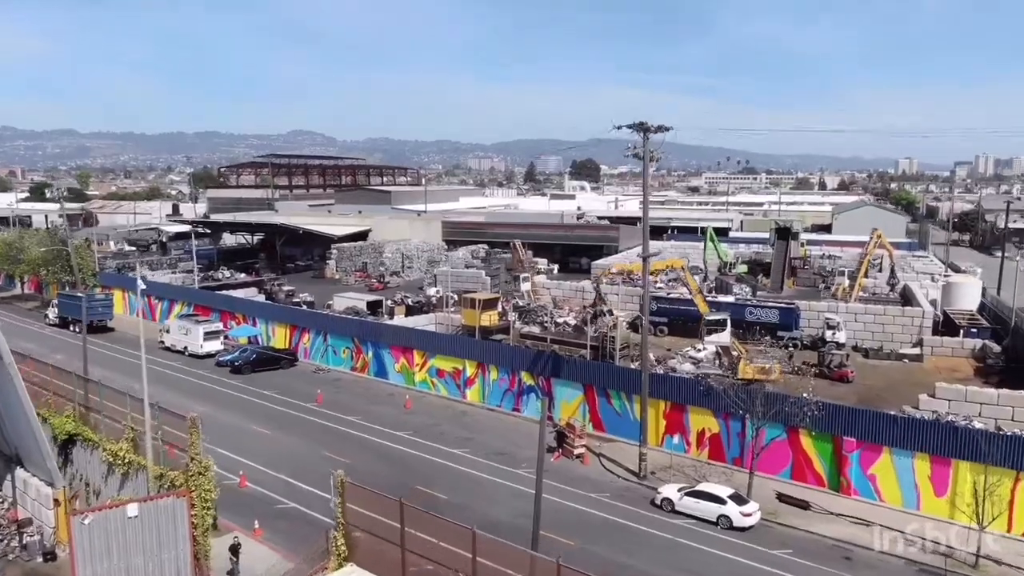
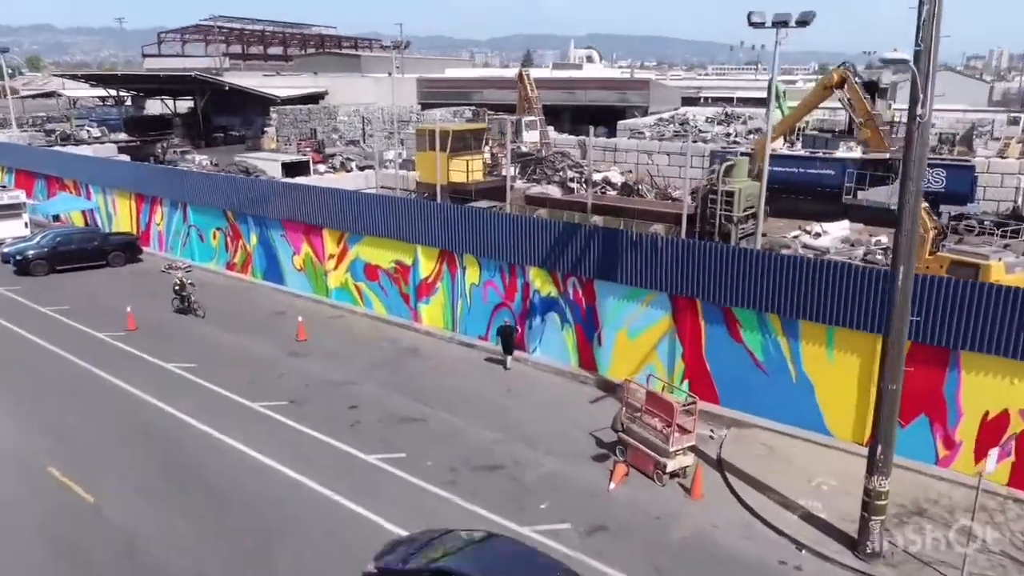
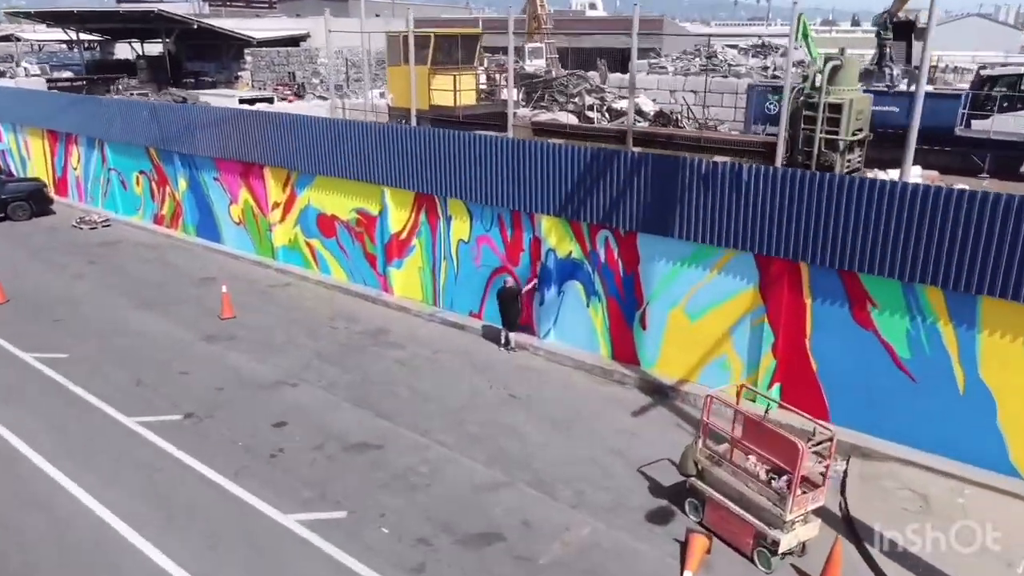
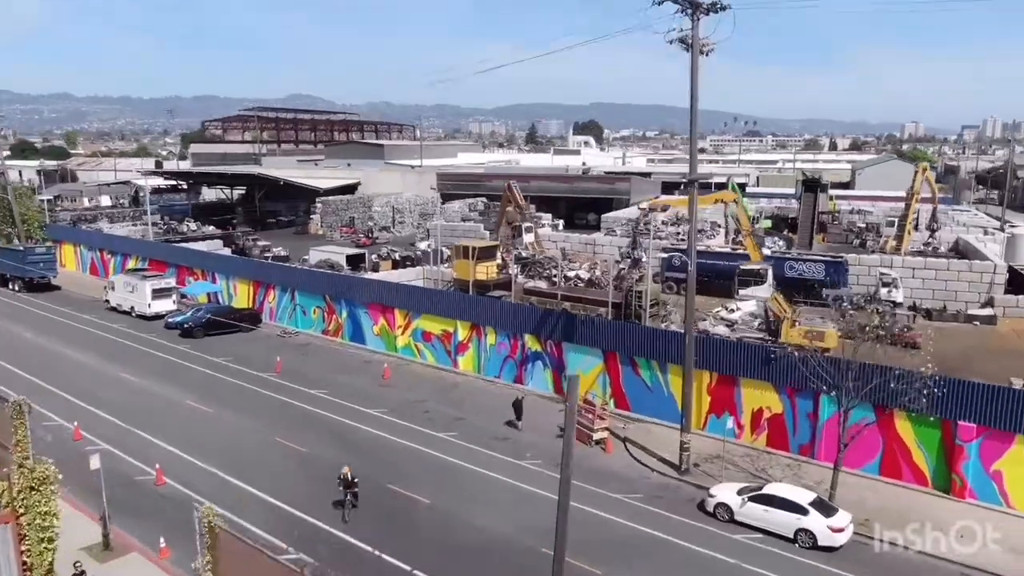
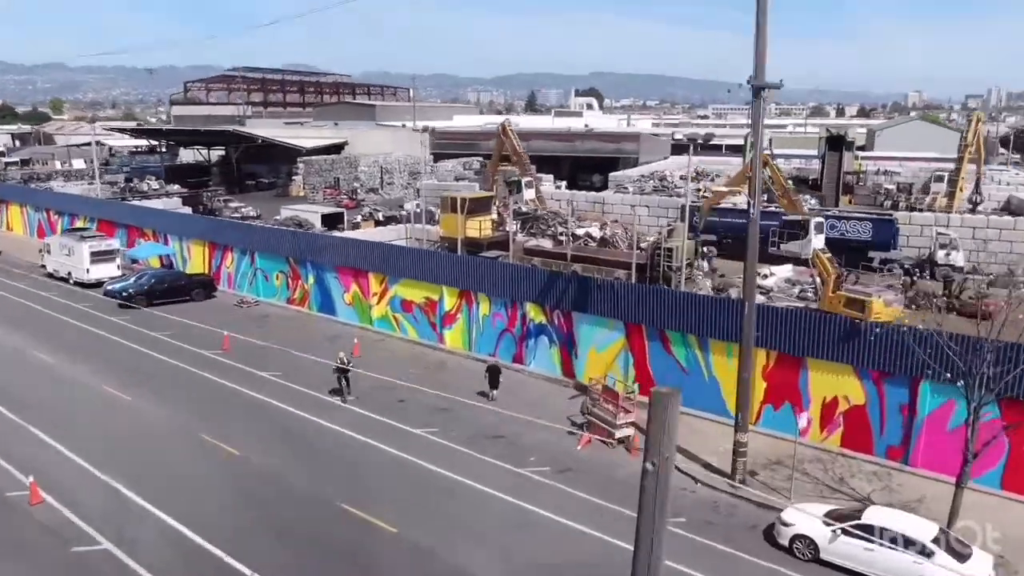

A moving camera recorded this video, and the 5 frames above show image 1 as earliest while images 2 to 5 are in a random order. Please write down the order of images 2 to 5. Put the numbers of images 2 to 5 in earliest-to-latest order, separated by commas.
4, 5, 2, 3
